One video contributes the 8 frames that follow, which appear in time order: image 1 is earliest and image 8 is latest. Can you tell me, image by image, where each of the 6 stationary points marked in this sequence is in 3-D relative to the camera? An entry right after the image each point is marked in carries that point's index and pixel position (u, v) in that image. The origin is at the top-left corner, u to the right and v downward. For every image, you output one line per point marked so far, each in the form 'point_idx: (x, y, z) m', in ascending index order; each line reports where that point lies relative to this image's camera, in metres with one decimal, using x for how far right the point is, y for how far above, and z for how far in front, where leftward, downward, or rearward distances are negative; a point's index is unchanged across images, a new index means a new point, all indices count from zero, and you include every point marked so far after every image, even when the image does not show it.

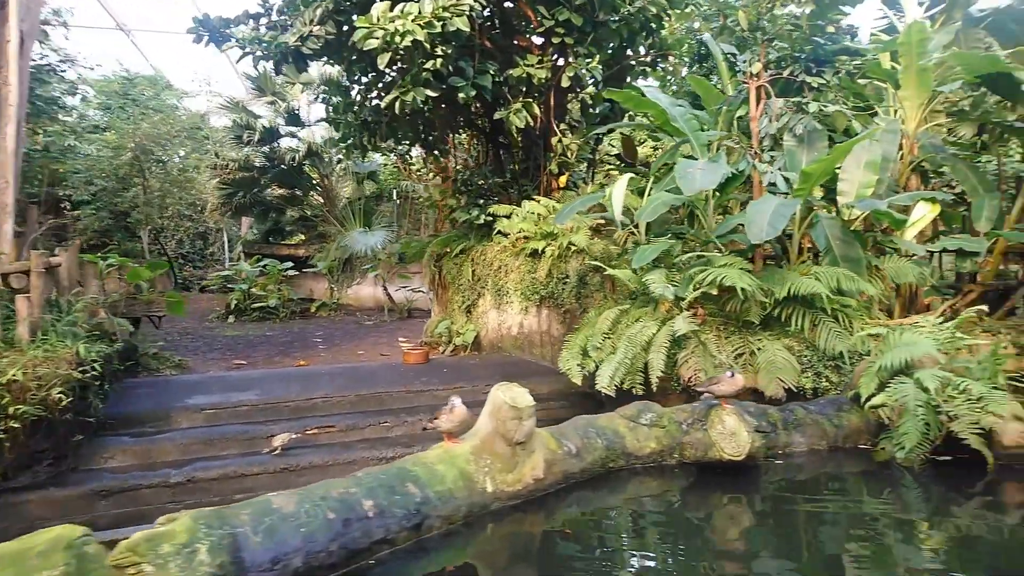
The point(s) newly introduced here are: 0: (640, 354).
0: (+0.9, -0.5, +4.6) m
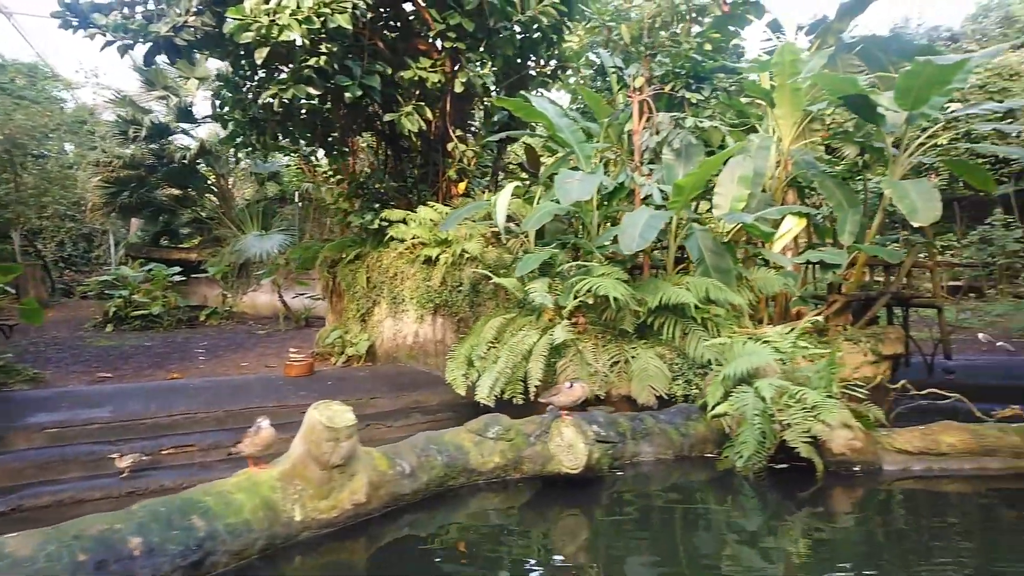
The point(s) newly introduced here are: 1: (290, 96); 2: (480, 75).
0: (+0.1, -0.5, +4.5) m
1: (-2.0, +1.7, +5.7) m
2: (-0.3, +2.1, +6.3) m
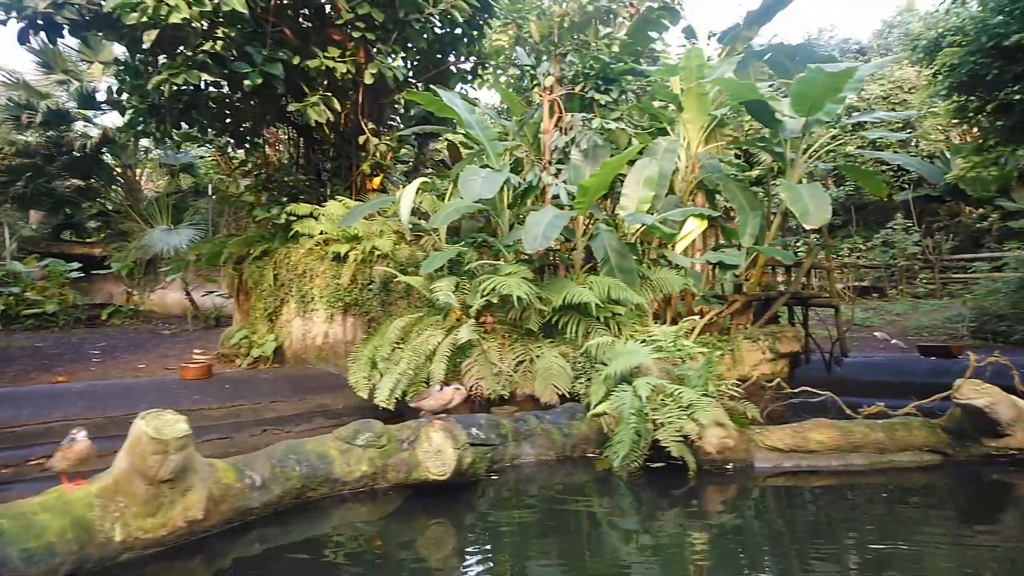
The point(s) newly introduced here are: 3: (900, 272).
0: (-0.6, -0.5, +4.4) m
1: (-2.7, +1.7, +5.4) m
2: (-1.2, +2.1, +6.2) m
3: (+6.9, +0.3, +11.4) m
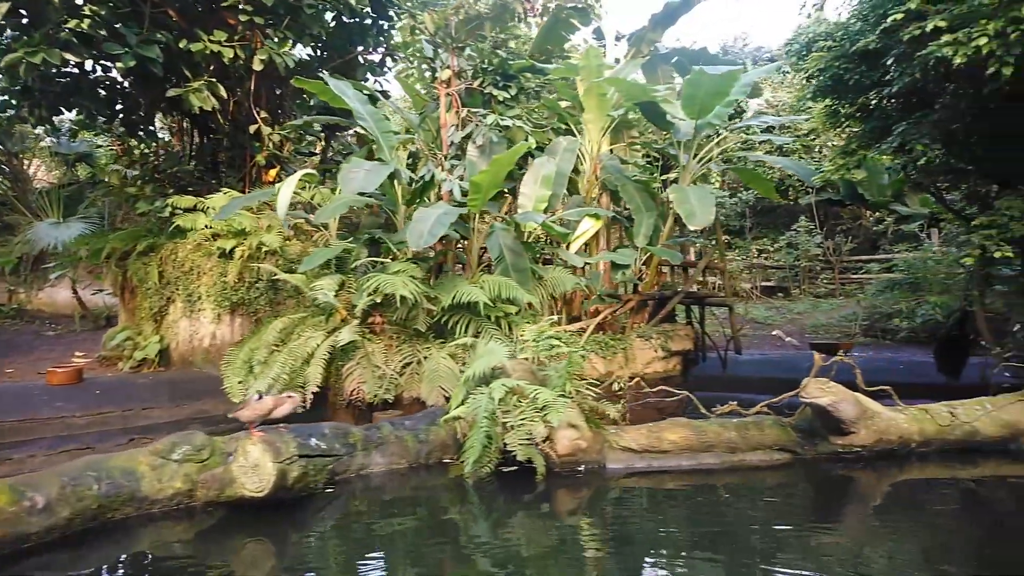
0: (-1.4, -0.5, +4.2) m
1: (-3.6, +1.7, +4.9) m
2: (-2.1, +2.1, +5.9) m
3: (+5.4, +0.3, +11.8) m
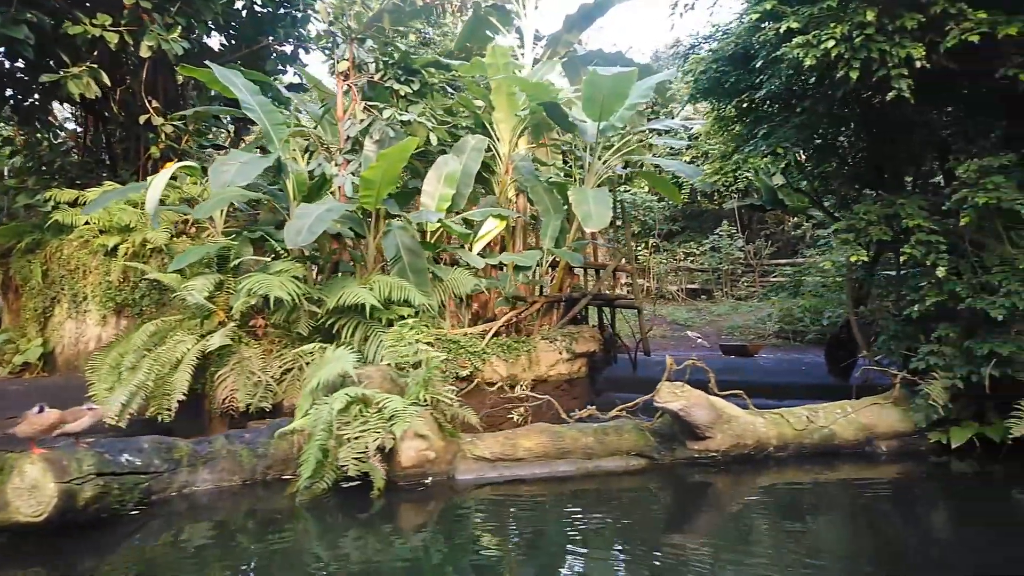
0: (-2.1, -0.5, +3.9) m
1: (-4.4, +1.7, +4.5) m
2: (-2.9, +2.1, +5.5) m
3: (+4.0, +0.2, +12.1) m
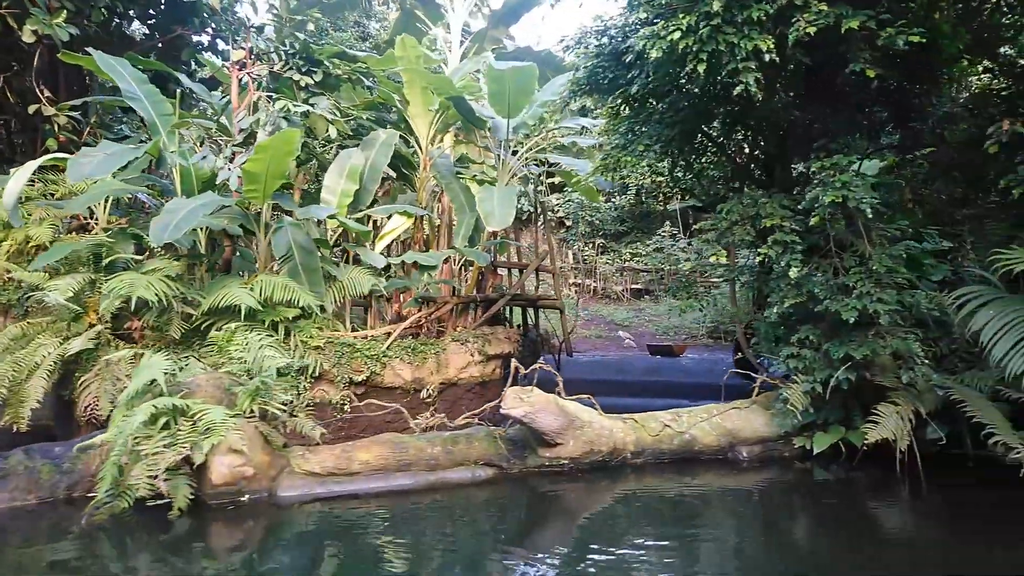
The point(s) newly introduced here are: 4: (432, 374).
0: (-2.8, -0.5, +3.7) m
1: (-5.1, +1.7, +4.1) m
2: (-3.7, +2.1, +5.2) m
3: (+2.9, +0.2, +12.1) m
4: (-0.6, -0.6, +4.8) m
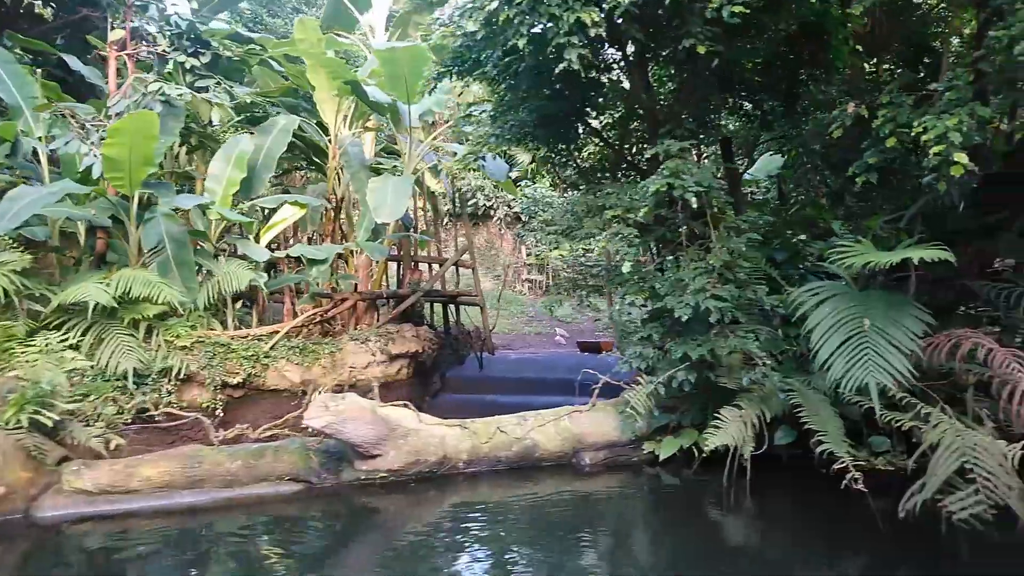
0: (-3.5, -0.5, +3.4) m
1: (-5.8, +1.8, +3.7) m
2: (-4.5, +2.2, +4.9) m
3: (+1.9, +0.3, +12.0) m
4: (-1.4, -0.6, +4.6) m
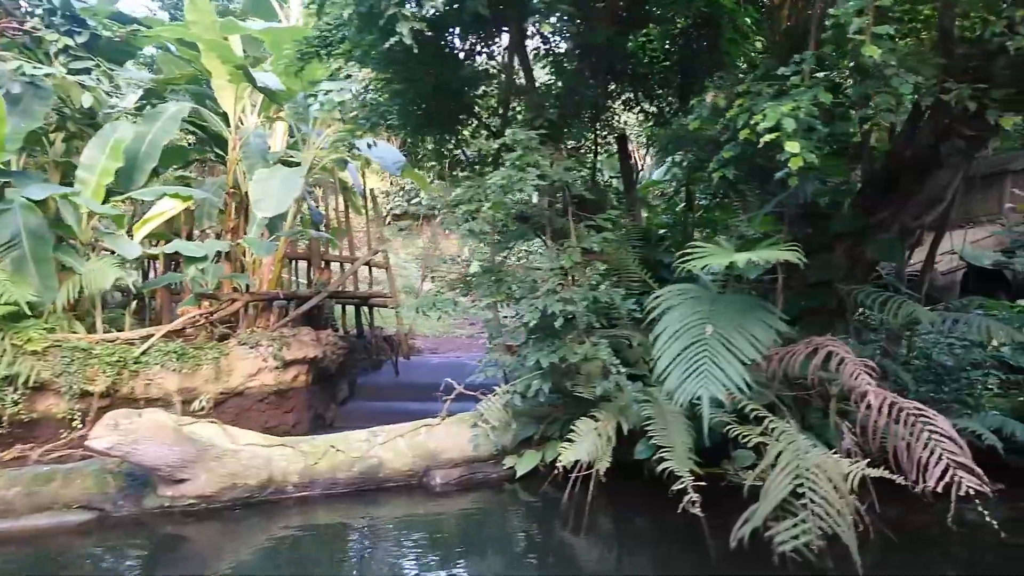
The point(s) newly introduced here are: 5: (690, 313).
0: (-4.1, -0.5, +2.9) m
1: (-6.4, +1.8, +3.1) m
2: (-5.1, +2.2, +4.3) m
3: (+0.8, +0.3, +11.9) m
4: (-2.0, -0.6, +4.2) m
5: (+0.6, -0.1, +2.0) m
